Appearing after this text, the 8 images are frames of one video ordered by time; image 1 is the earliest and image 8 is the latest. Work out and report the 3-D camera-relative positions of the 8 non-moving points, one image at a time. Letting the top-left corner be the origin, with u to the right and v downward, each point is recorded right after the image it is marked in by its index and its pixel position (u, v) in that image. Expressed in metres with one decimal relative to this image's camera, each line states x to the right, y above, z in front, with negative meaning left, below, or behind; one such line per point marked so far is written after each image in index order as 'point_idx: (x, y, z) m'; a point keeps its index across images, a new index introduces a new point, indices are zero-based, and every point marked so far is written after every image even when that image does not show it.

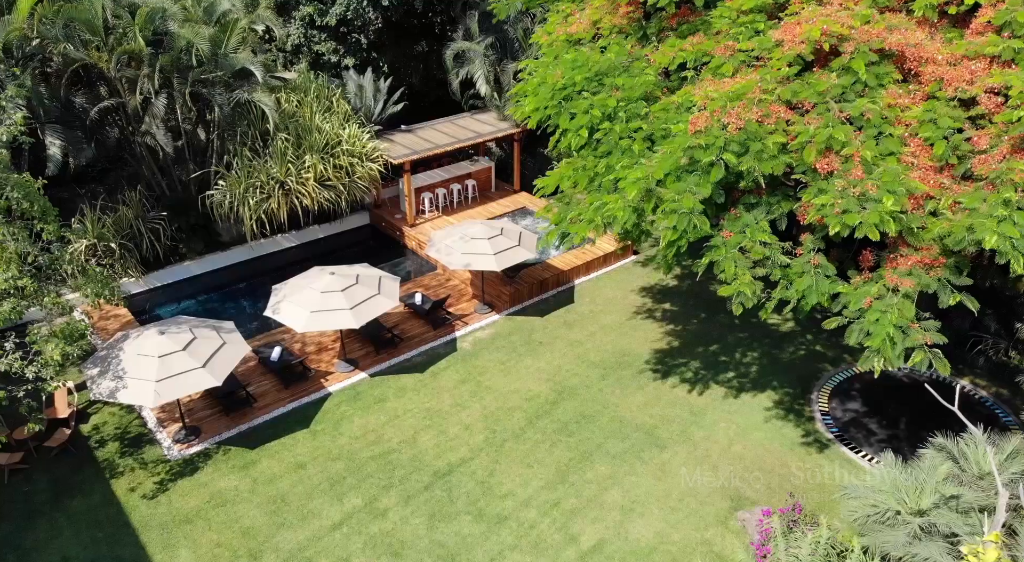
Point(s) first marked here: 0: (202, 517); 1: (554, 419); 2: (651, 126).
0: (-3.8, -2.9, +9.6) m
1: (+0.6, -2.0, +11.3) m
2: (+1.6, +1.7, +8.7) m
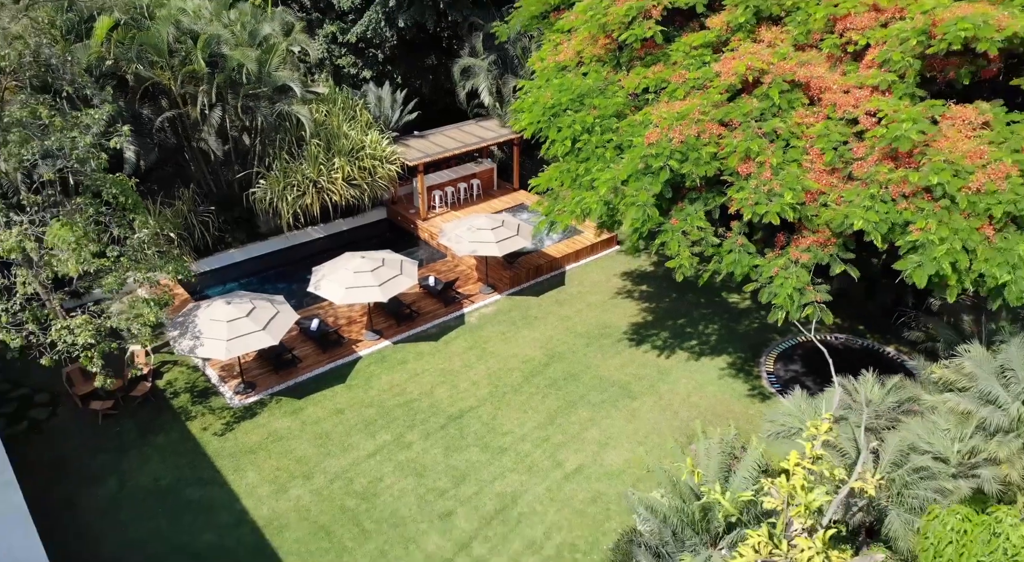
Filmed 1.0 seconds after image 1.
0: (-3.8, -2.6, +12.0) m
1: (+0.6, -1.7, +13.7) m
2: (+1.5, +2.1, +11.1) m
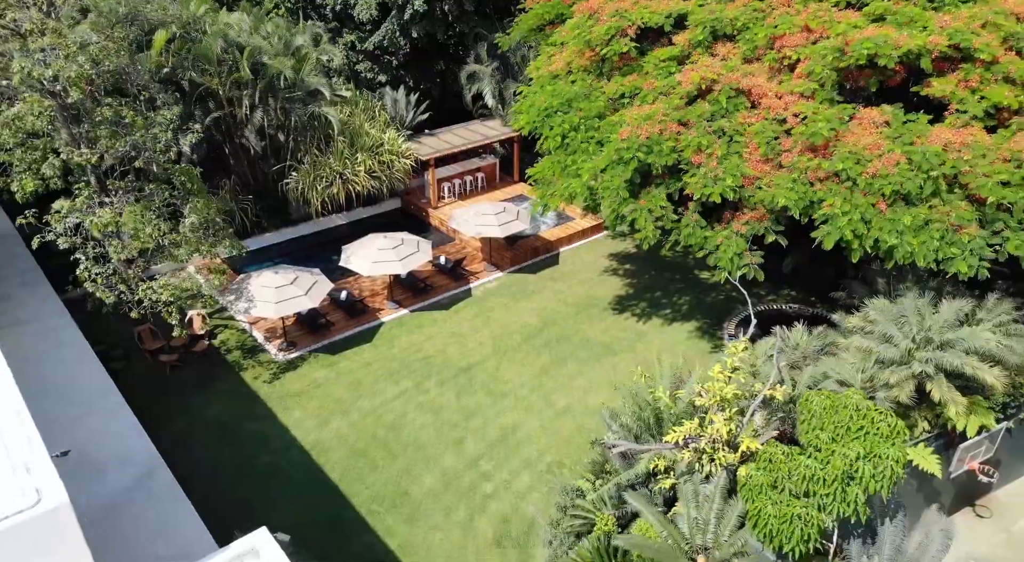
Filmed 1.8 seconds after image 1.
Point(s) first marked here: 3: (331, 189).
0: (-3.8, -2.1, +14.5) m
1: (+0.6, -1.2, +16.1) m
2: (+1.5, +2.6, +13.6) m
3: (-4.4, +2.2, +18.9) m
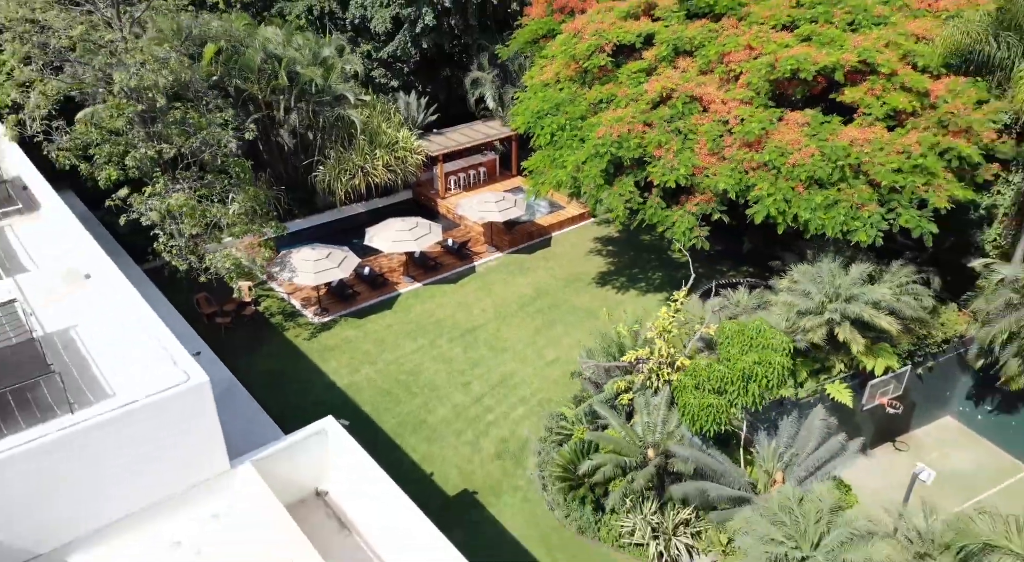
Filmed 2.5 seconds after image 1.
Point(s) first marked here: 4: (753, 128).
0: (-3.9, -1.5, +17.4) m
1: (+0.6, -0.6, +19.0) m
2: (+1.5, +3.1, +16.5) m
3: (-4.5, +2.8, +21.9) m
4: (+4.5, +2.8, +14.5) m
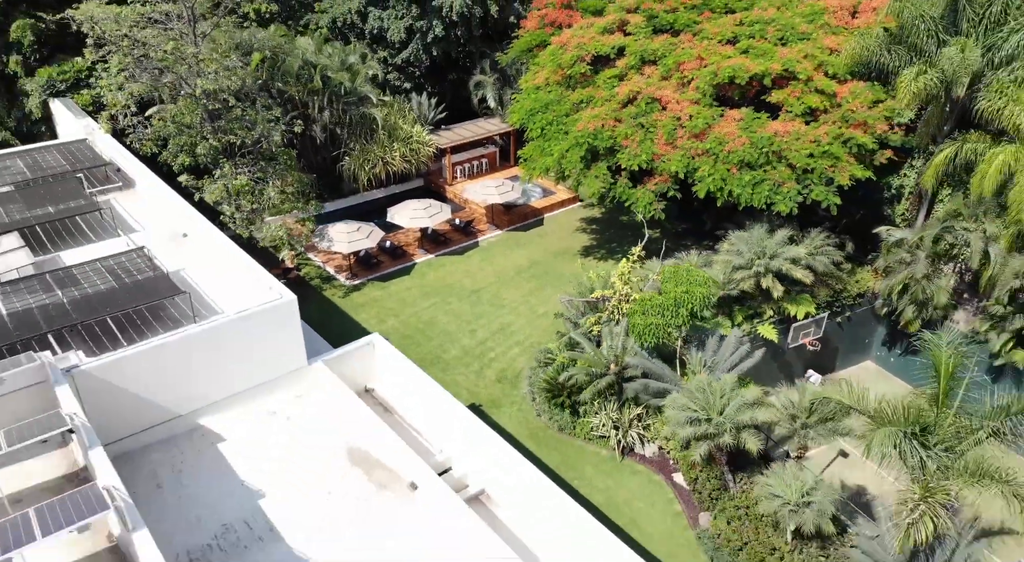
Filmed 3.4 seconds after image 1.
0: (-3.9, -0.6, +21.3) m
1: (+0.5, +0.3, +22.9) m
2: (+1.4, +4.0, +20.4) m
3: (-4.6, +3.7, +25.8) m
4: (+4.4, +3.7, +18.3) m
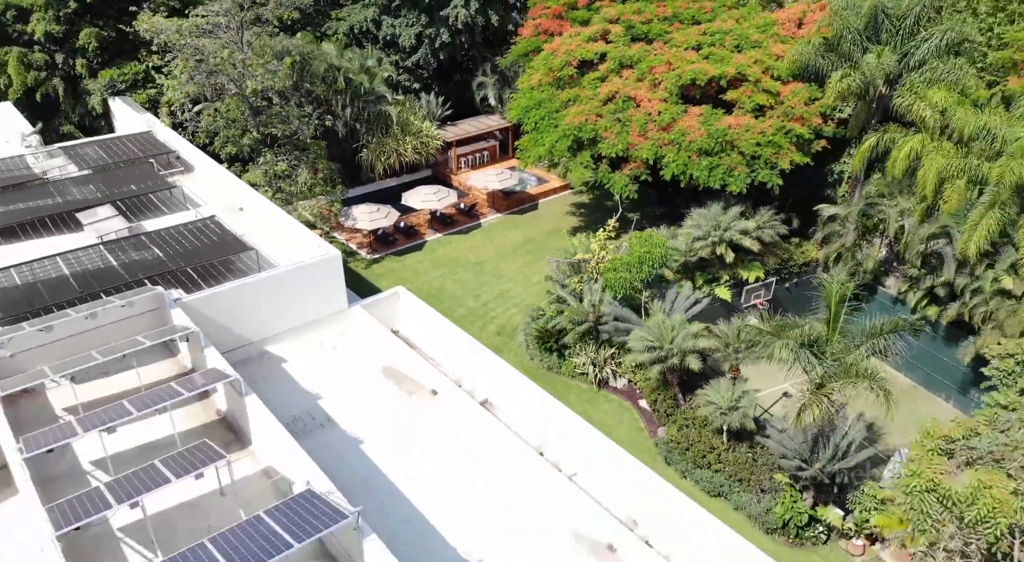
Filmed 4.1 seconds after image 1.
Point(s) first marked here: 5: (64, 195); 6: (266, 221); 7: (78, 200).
0: (-4.0, +0.3, +24.9) m
1: (+0.4, +1.2, +26.5) m
2: (+1.3, +4.9, +24.0) m
3: (-4.6, +4.6, +29.4) m
4: (+4.3, +4.6, +21.9) m
5: (-10.9, +2.1, +19.1) m
6: (-5.9, +1.4, +18.8) m
7: (-10.4, +2.0, +18.7) m
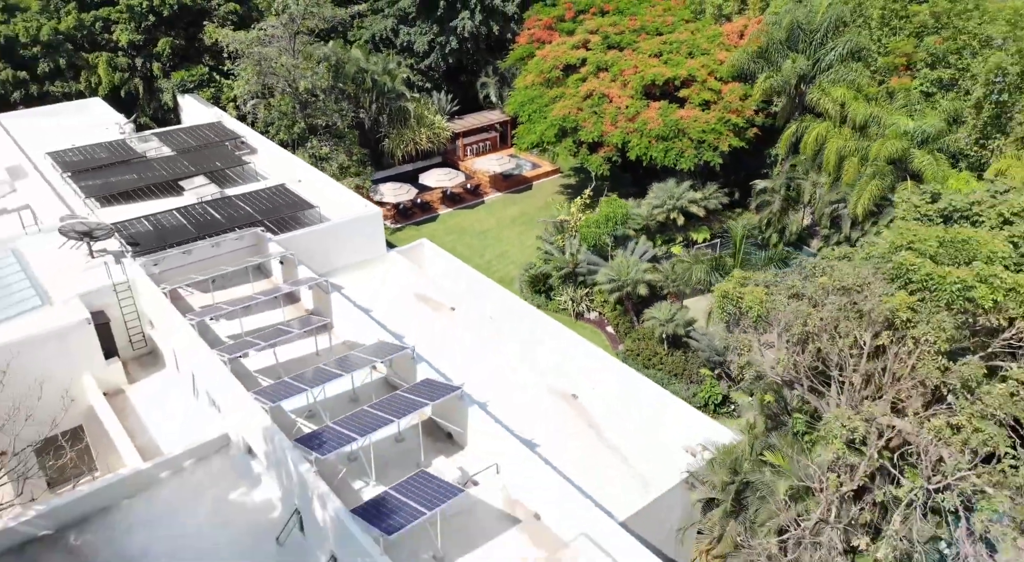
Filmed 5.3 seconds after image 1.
0: (-4.1, +1.8, +30.6) m
1: (+0.3, +2.6, +32.2) m
2: (+1.3, +6.4, +29.7) m
3: (-4.7, +6.1, +35.1) m
4: (+4.3, +6.1, +27.7) m
5: (-11.0, +3.6, +24.9) m
6: (-6.0, +2.9, +24.6) m
7: (-10.5, +3.5, +24.4) m
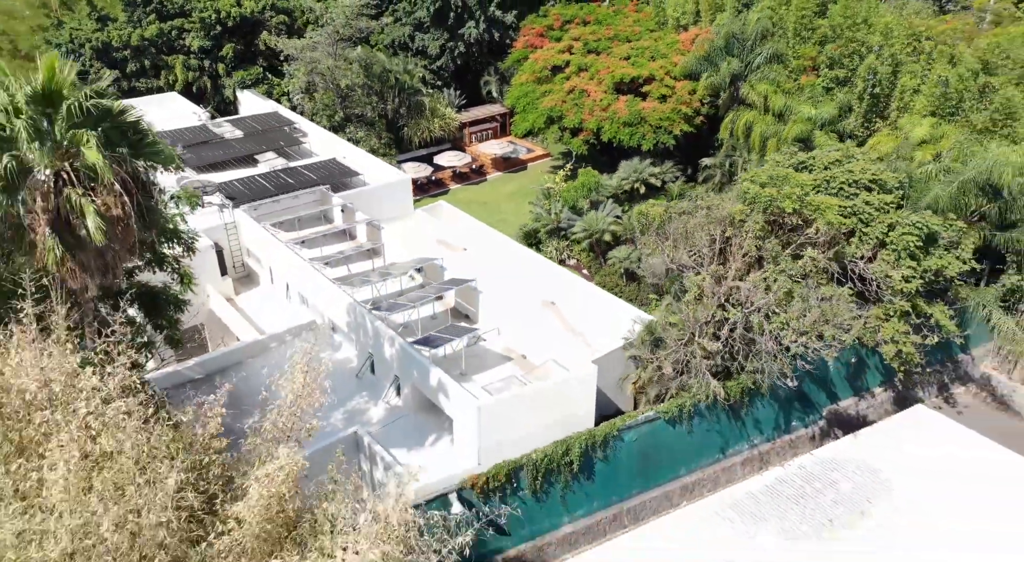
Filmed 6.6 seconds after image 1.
0: (-4.2, +3.7, +37.9) m
1: (+0.2, +4.6, +39.5) m
2: (+1.1, +8.3, +37.0) m
3: (-4.8, +8.0, +42.4) m
4: (+4.1, +8.0, +35.0) m
5: (-11.2, +5.6, +32.2) m
6: (-6.2, +4.9, +31.9) m
7: (-10.6, +5.4, +31.8) m
